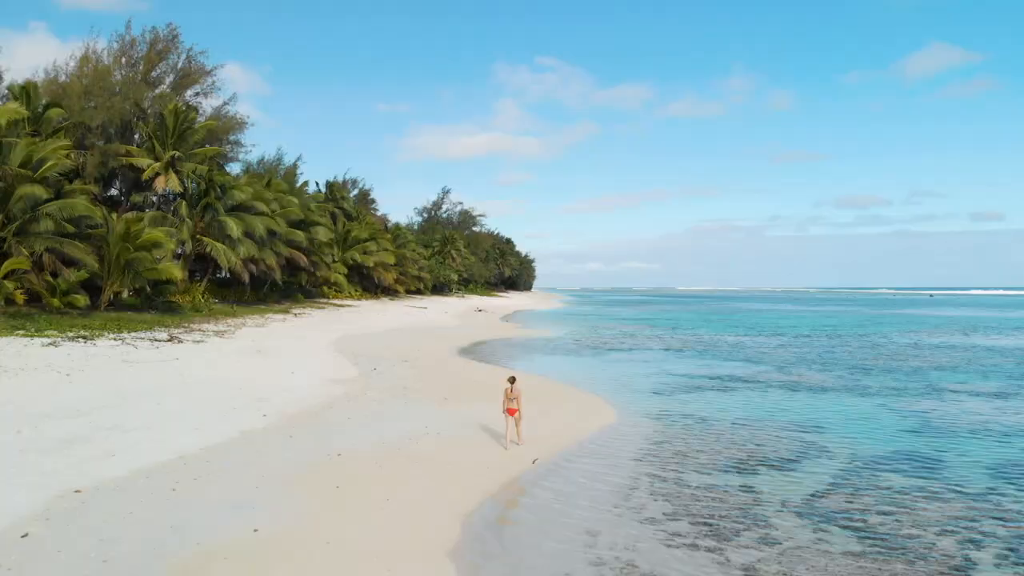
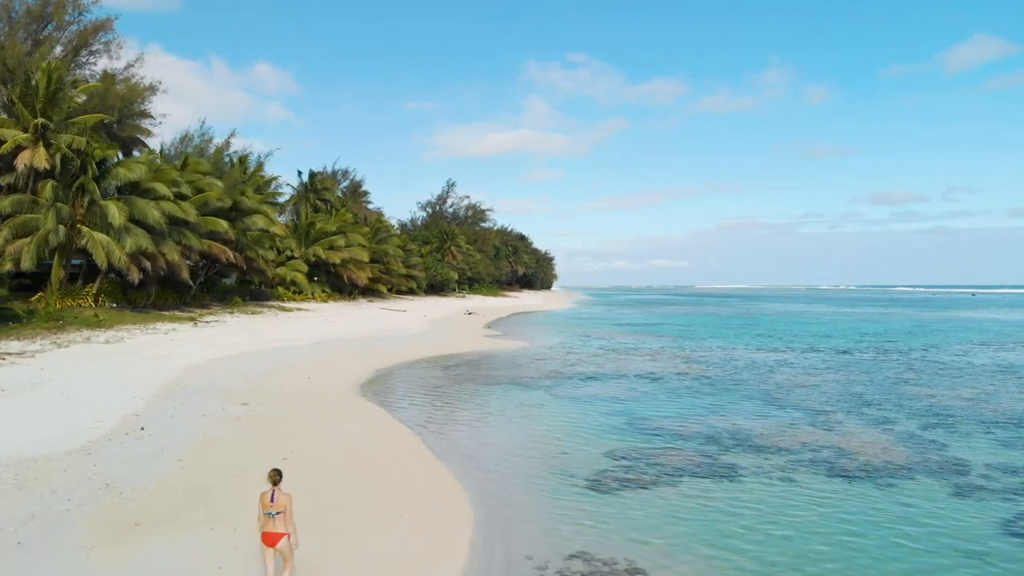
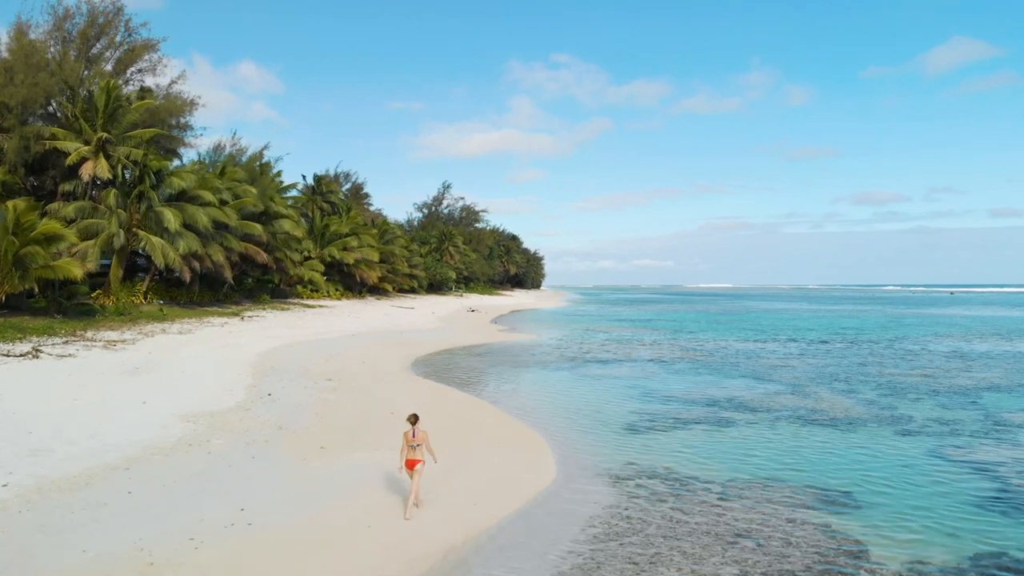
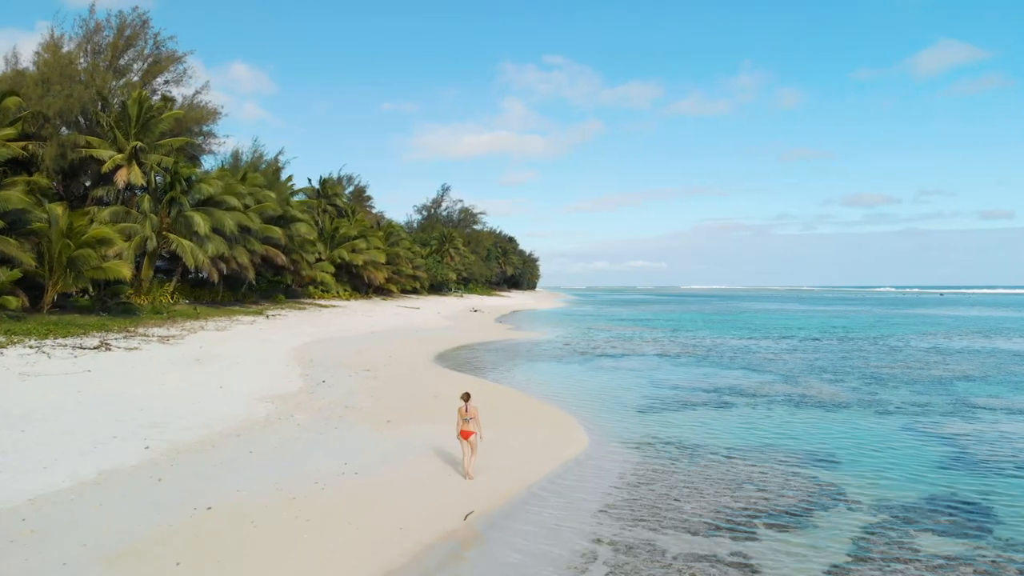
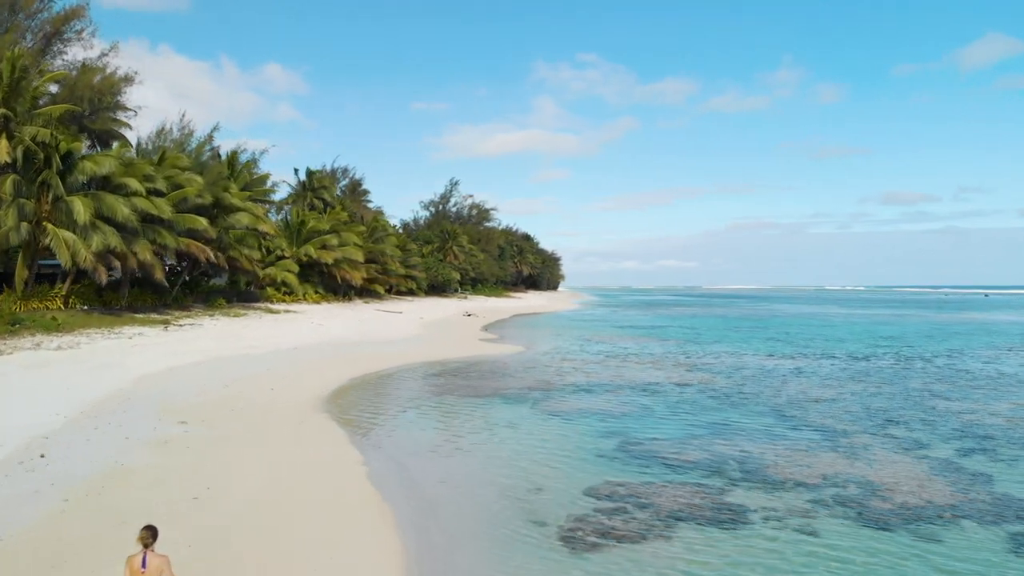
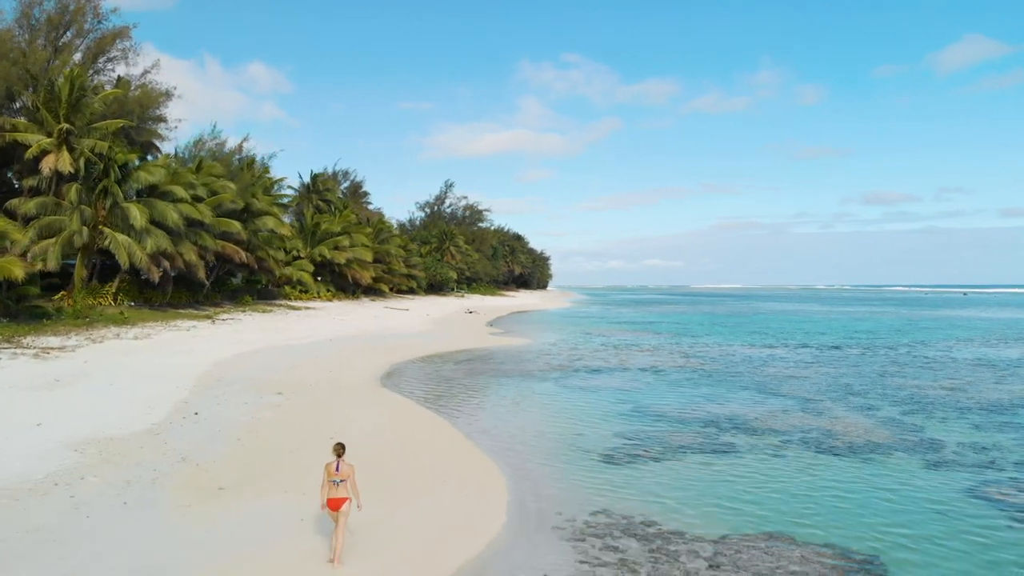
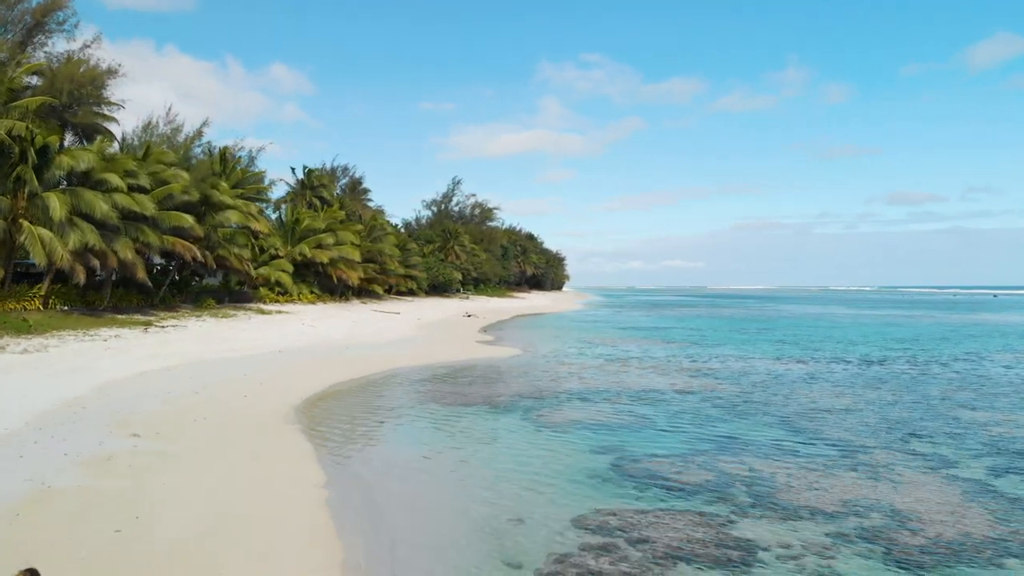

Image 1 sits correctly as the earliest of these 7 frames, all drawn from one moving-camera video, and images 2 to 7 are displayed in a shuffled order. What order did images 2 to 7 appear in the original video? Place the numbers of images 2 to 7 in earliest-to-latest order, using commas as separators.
4, 3, 6, 2, 5, 7
